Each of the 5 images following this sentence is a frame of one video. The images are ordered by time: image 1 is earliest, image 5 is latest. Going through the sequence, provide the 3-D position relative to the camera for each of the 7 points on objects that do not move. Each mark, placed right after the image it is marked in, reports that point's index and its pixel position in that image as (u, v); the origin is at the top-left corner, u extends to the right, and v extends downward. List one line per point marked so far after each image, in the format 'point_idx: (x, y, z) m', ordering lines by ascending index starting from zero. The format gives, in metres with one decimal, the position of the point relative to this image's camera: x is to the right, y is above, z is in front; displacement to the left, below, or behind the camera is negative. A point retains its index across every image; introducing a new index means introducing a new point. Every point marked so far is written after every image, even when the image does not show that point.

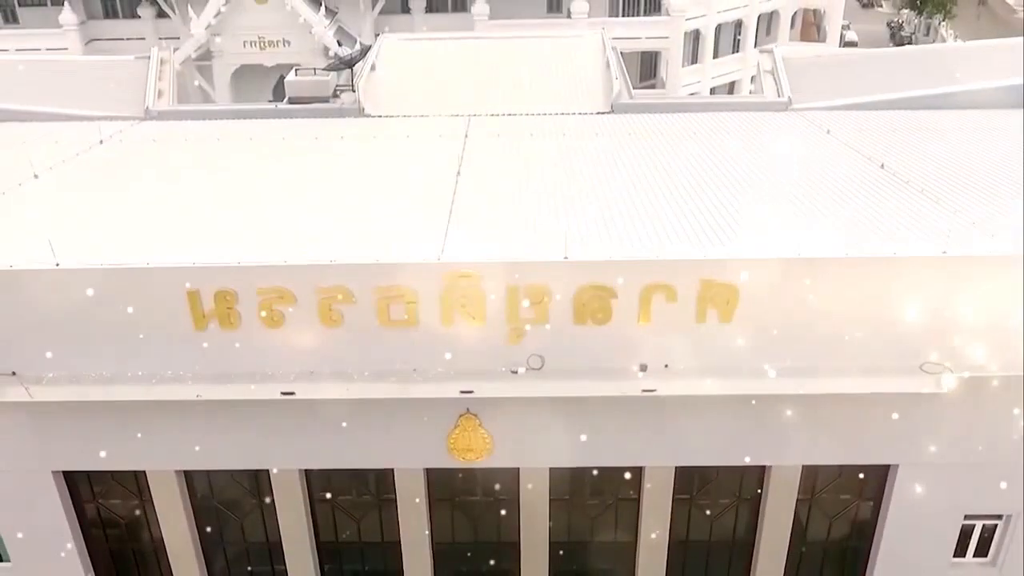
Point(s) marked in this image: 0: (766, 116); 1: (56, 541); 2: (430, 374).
0: (+3.5, +2.3, +10.7) m
1: (-4.2, -2.4, +7.4) m
2: (-0.7, -0.7, +6.7) m
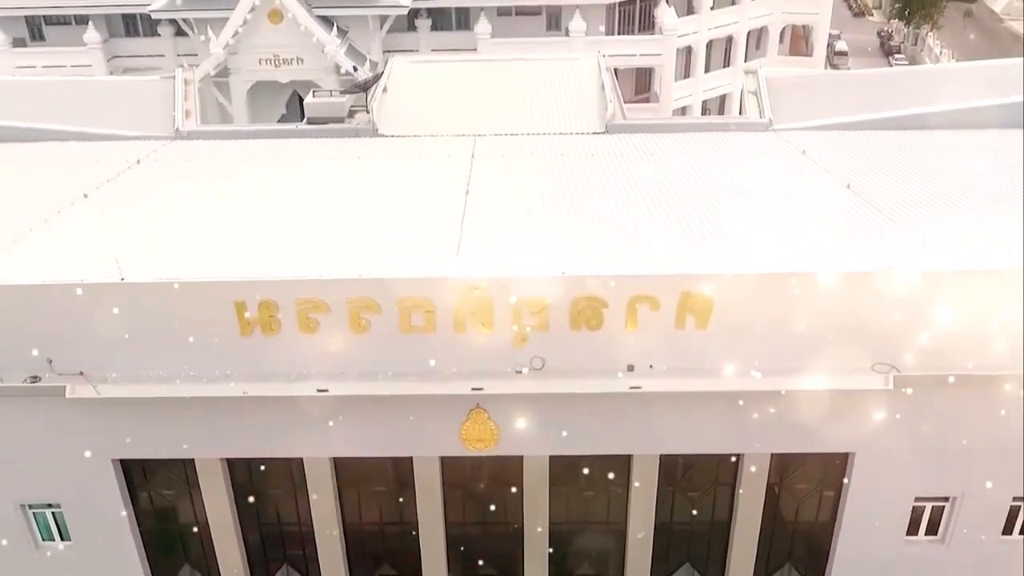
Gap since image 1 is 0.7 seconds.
0: (+3.5, +2.2, +11.6) m
1: (-4.2, -2.5, +8.3) m
2: (-0.6, -0.8, +7.6) m
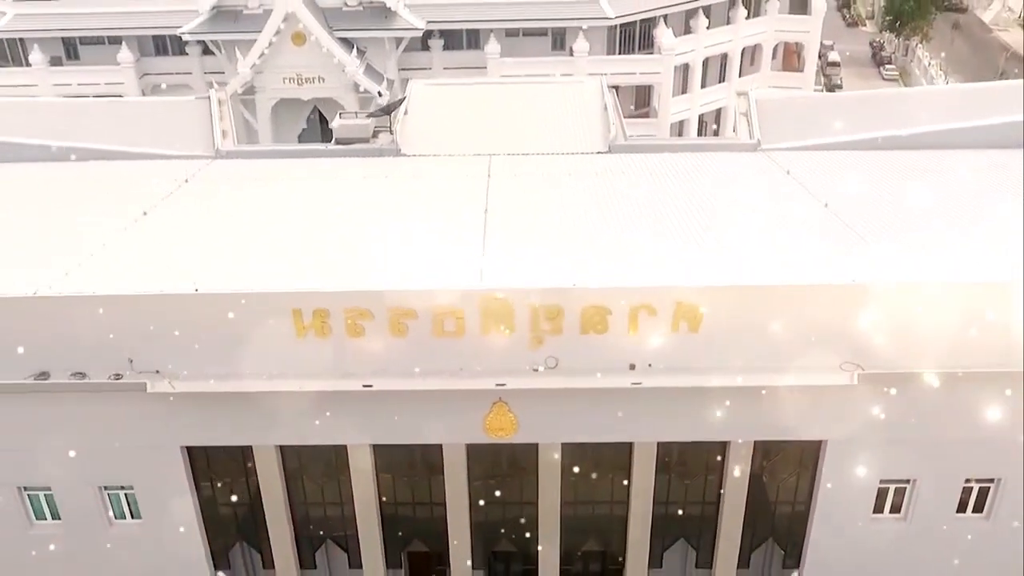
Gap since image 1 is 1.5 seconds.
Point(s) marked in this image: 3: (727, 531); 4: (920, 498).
0: (+3.7, +2.1, +12.7) m
1: (-4.0, -2.6, +9.4) m
2: (-0.4, -0.9, +8.7) m
3: (+2.7, -3.0, +9.8) m
4: (+4.8, -2.5, +9.2) m
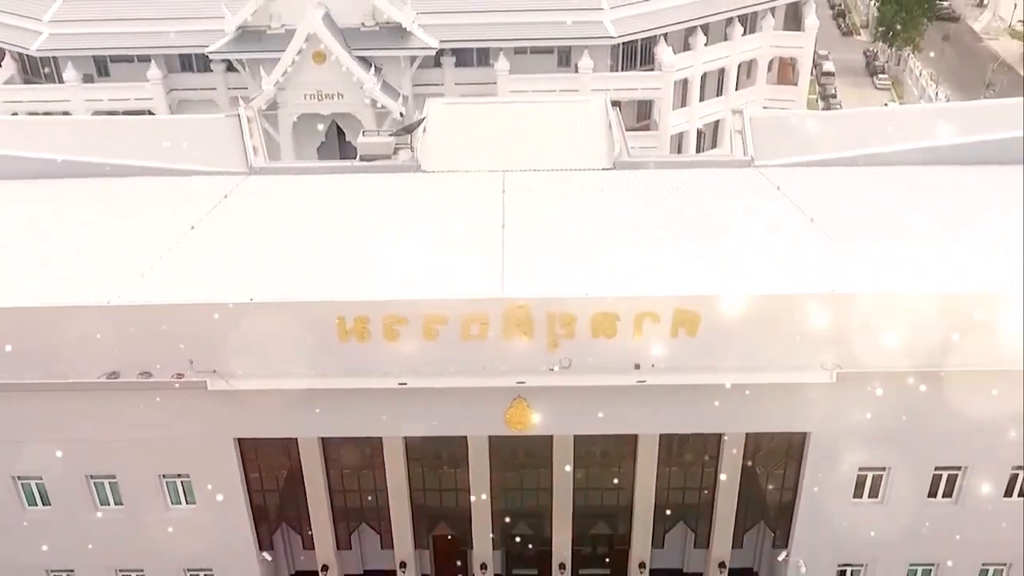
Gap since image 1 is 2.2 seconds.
0: (+3.9, +2.0, +13.7) m
1: (-3.8, -2.7, +10.4) m
2: (-0.2, -1.0, +9.7) m
3: (+2.9, -3.1, +10.9) m
4: (+5.0, -2.6, +10.2) m
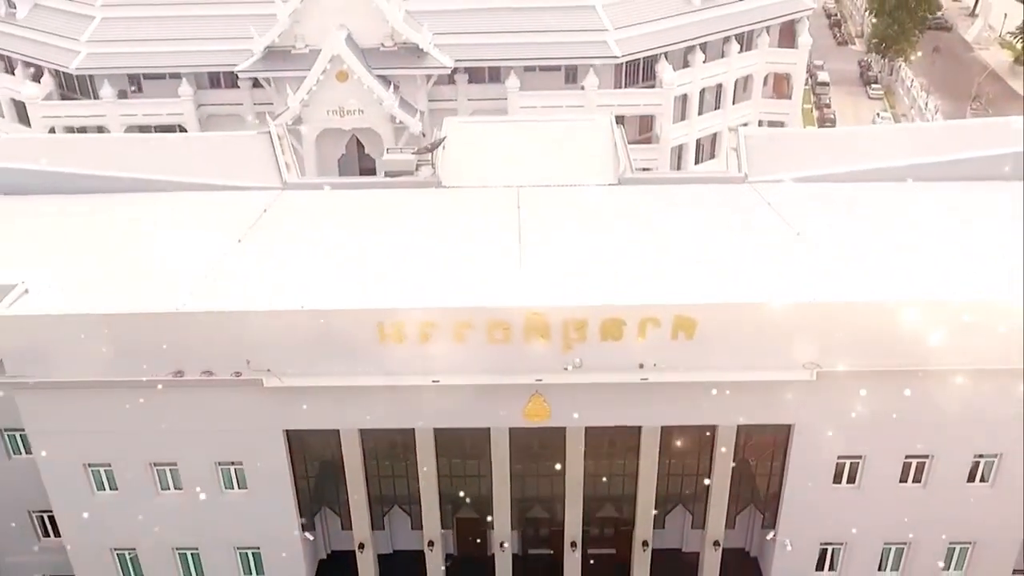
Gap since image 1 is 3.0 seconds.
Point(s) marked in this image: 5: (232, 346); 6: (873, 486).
0: (+4.1, +1.9, +14.9) m
1: (-3.5, -2.8, +11.6) m
2: (0.0, -1.1, +10.9) m
3: (+3.2, -3.3, +12.1) m
4: (+5.3, -2.7, +11.5) m
5: (-3.9, -0.8, +10.8) m
6: (+5.3, -2.9, +11.6) m
